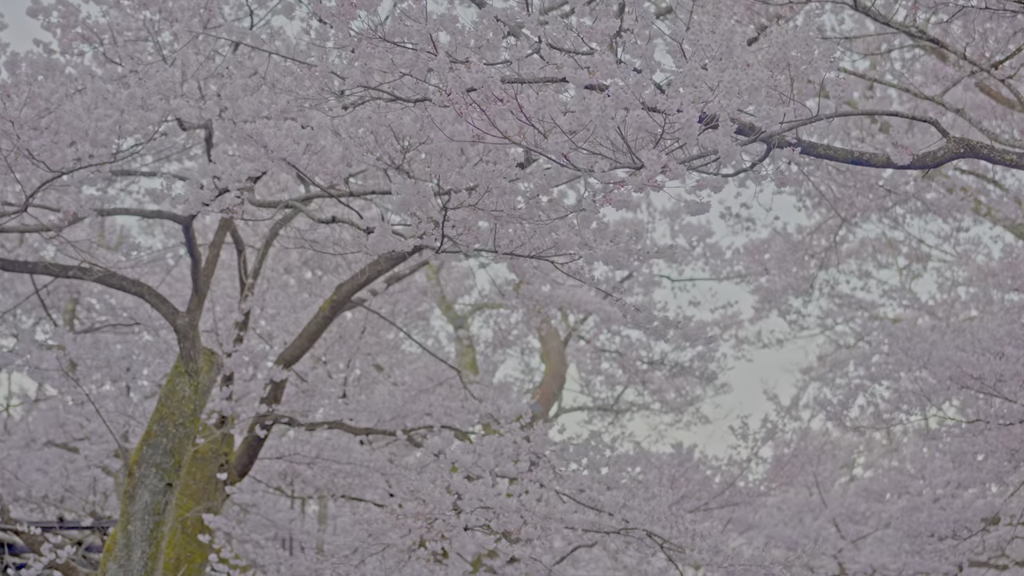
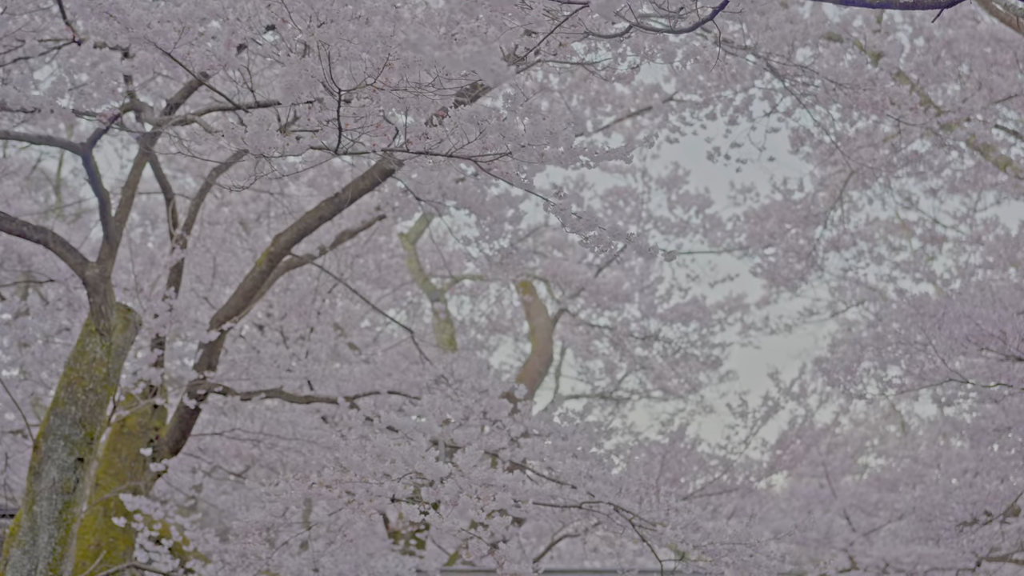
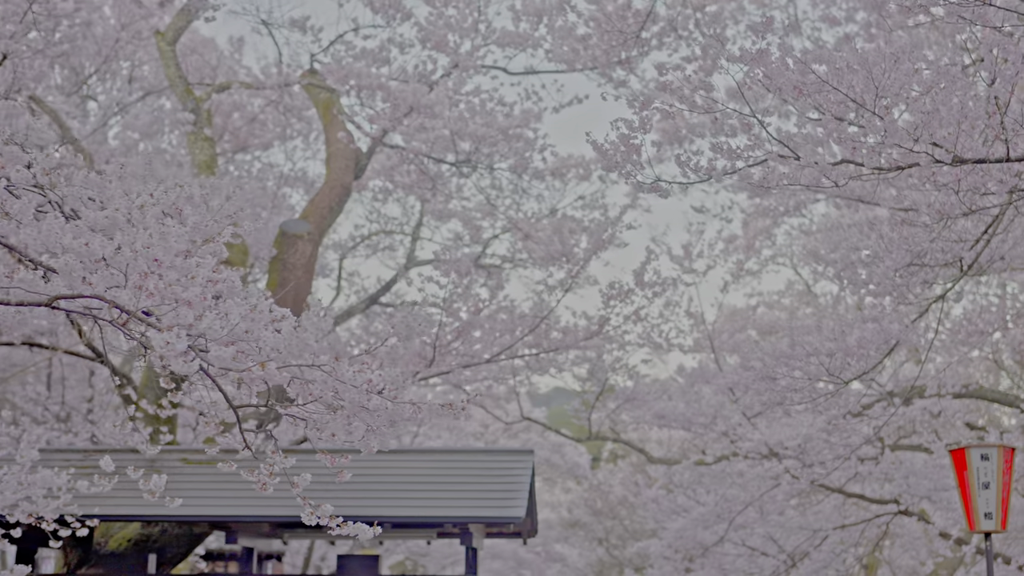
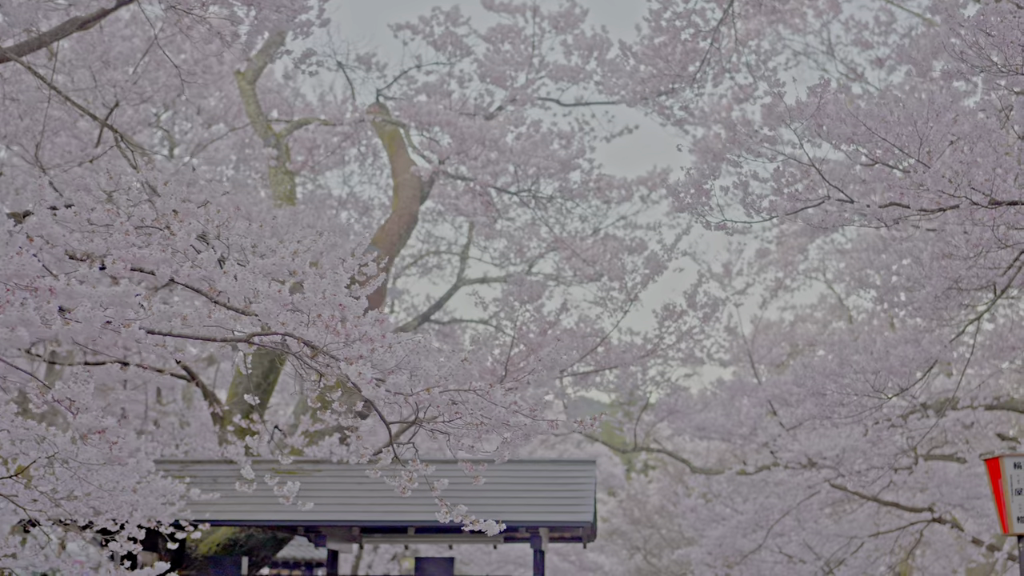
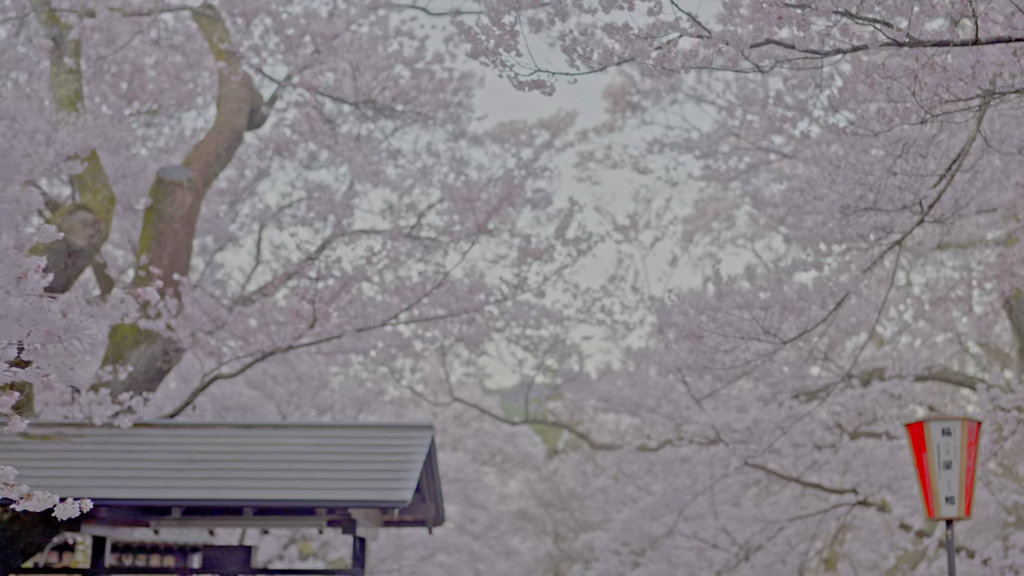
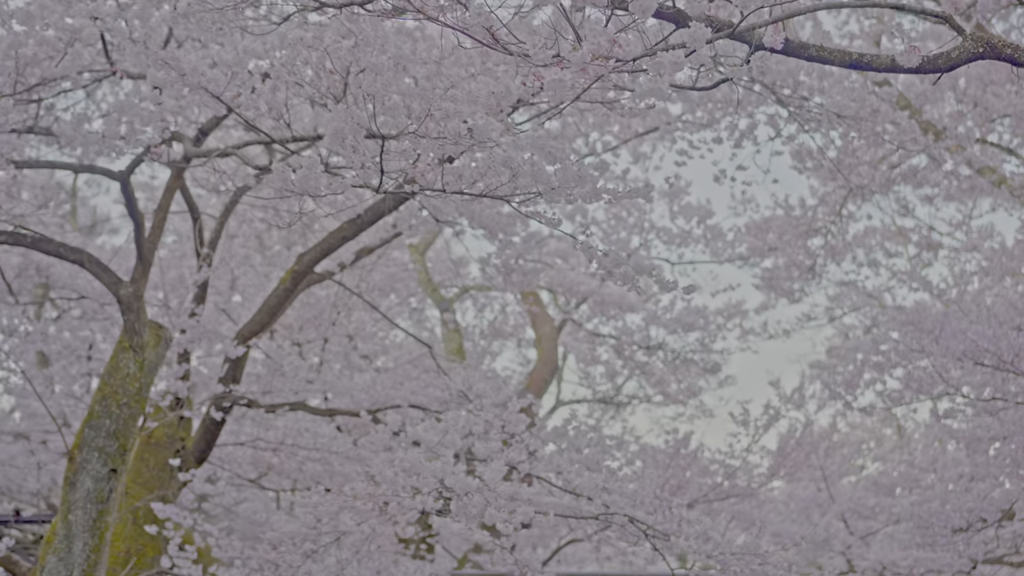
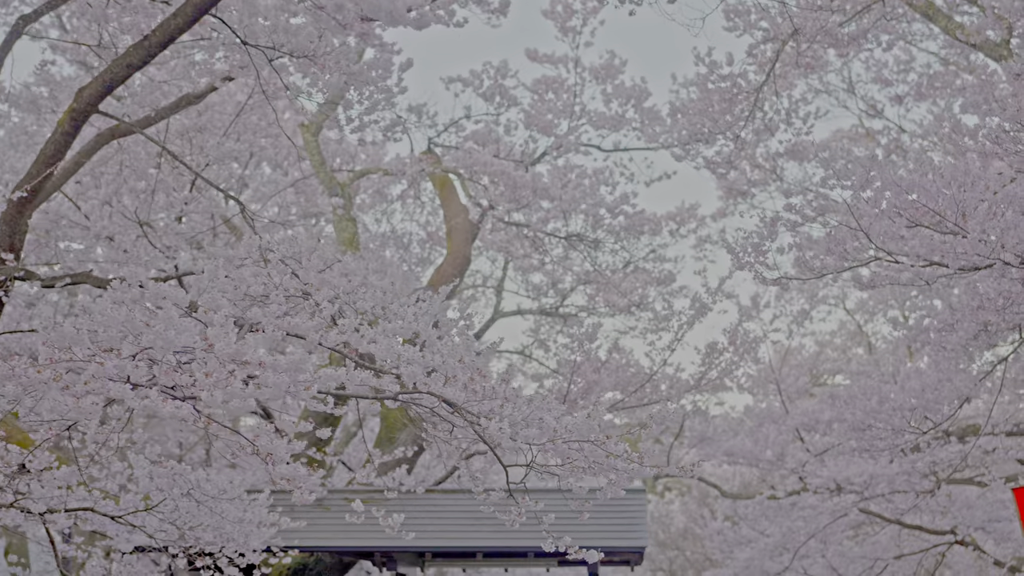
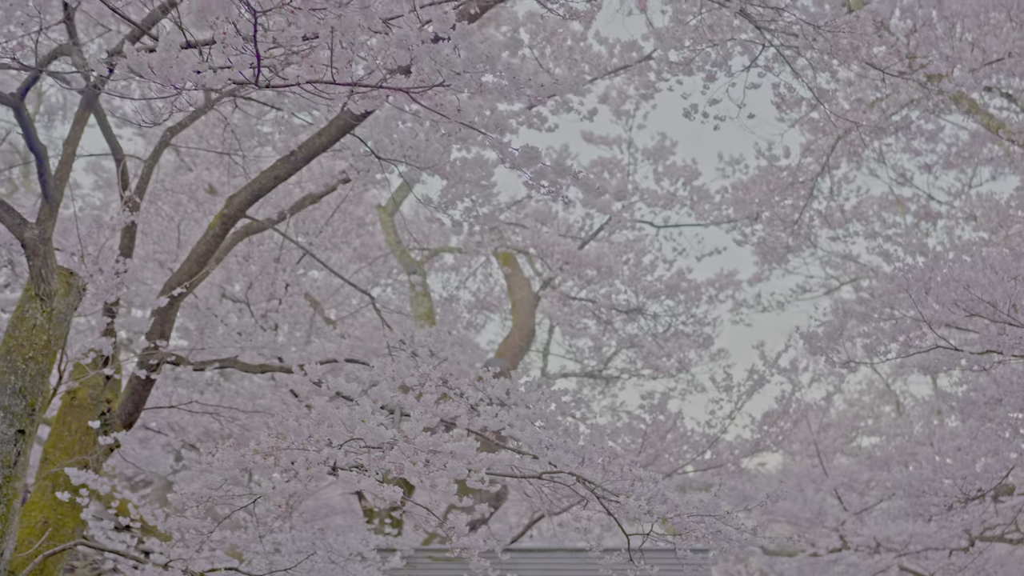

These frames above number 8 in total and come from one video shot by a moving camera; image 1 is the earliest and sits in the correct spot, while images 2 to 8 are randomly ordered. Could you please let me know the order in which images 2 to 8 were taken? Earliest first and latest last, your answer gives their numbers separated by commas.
6, 2, 8, 7, 4, 3, 5
